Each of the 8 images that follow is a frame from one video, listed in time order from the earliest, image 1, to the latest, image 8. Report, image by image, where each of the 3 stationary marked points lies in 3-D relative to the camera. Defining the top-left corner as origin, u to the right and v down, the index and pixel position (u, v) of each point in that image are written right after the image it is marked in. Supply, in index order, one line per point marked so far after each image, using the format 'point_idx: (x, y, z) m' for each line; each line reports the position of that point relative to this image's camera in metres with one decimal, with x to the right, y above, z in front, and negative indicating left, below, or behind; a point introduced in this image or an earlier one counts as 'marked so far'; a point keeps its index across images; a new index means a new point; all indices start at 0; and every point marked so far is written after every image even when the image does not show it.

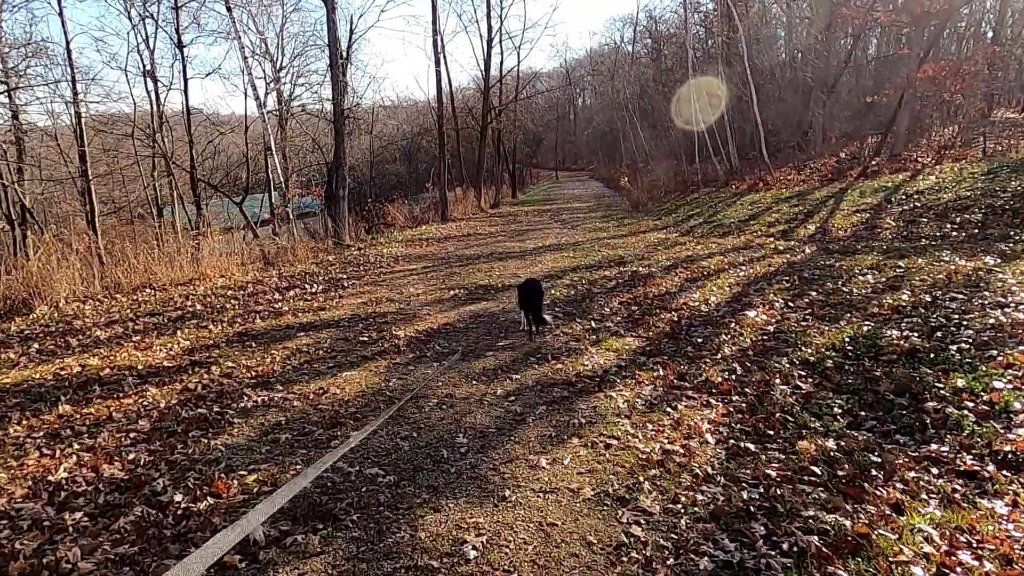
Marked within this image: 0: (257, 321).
0: (-3.3, -0.4, +8.7) m
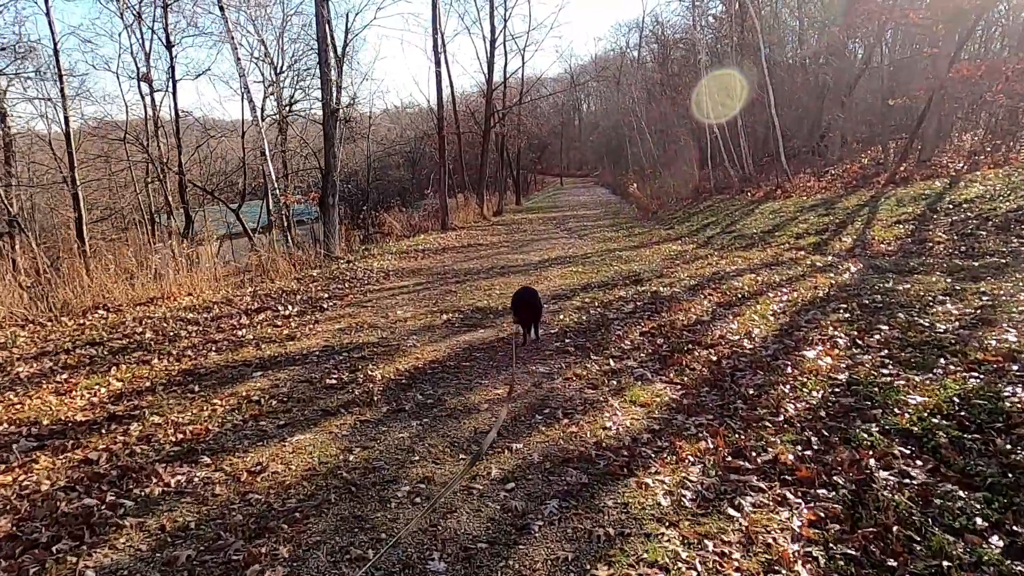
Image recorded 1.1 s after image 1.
0: (-3.3, -0.7, +7.3) m
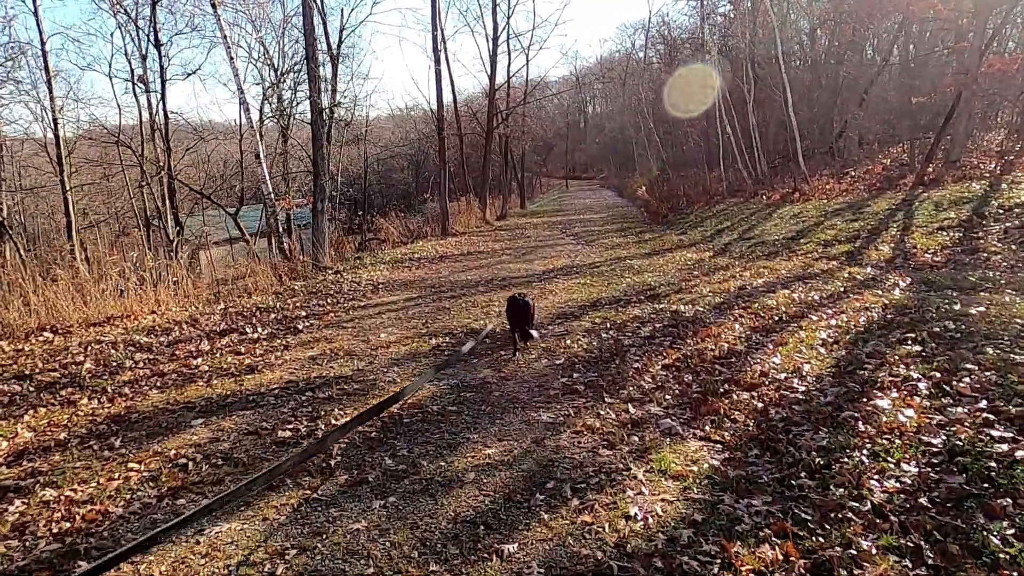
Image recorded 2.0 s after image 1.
0: (-3.3, -1.0, +6.2) m
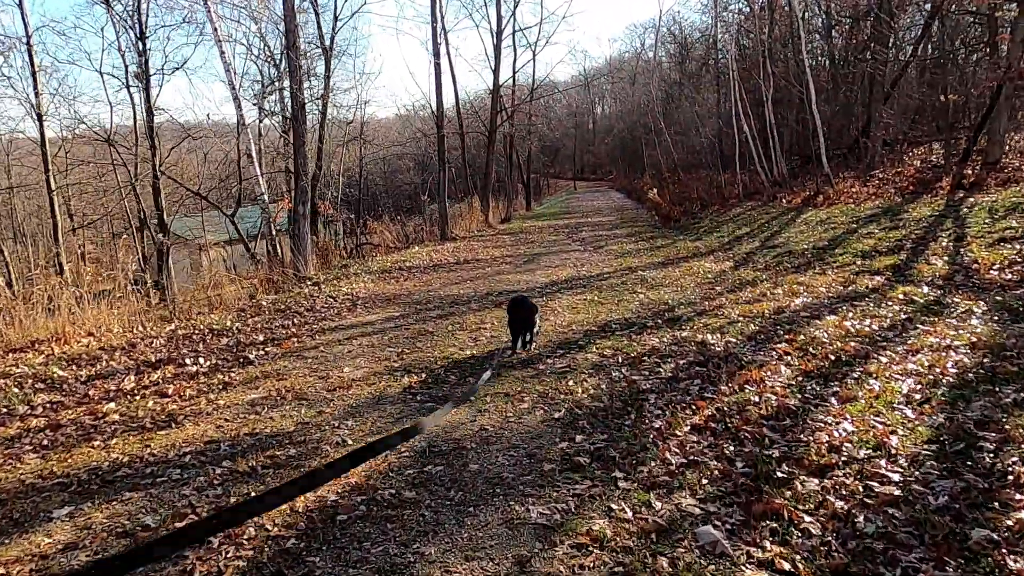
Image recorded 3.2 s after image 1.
0: (-3.4, -1.2, +4.8) m
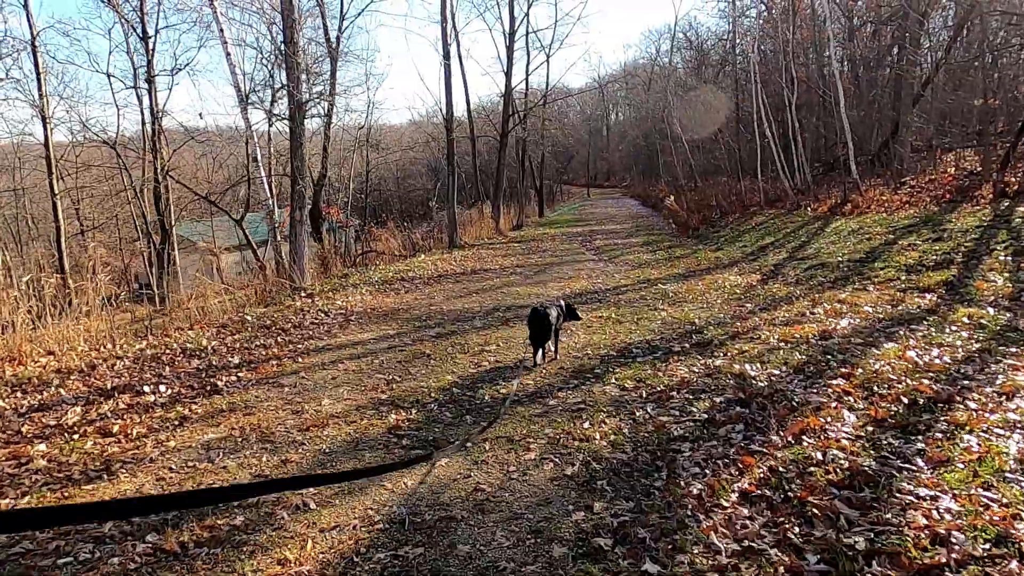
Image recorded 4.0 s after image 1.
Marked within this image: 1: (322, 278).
0: (-3.4, -1.3, +3.9) m
1: (-4.1, +0.2, +14.4) m
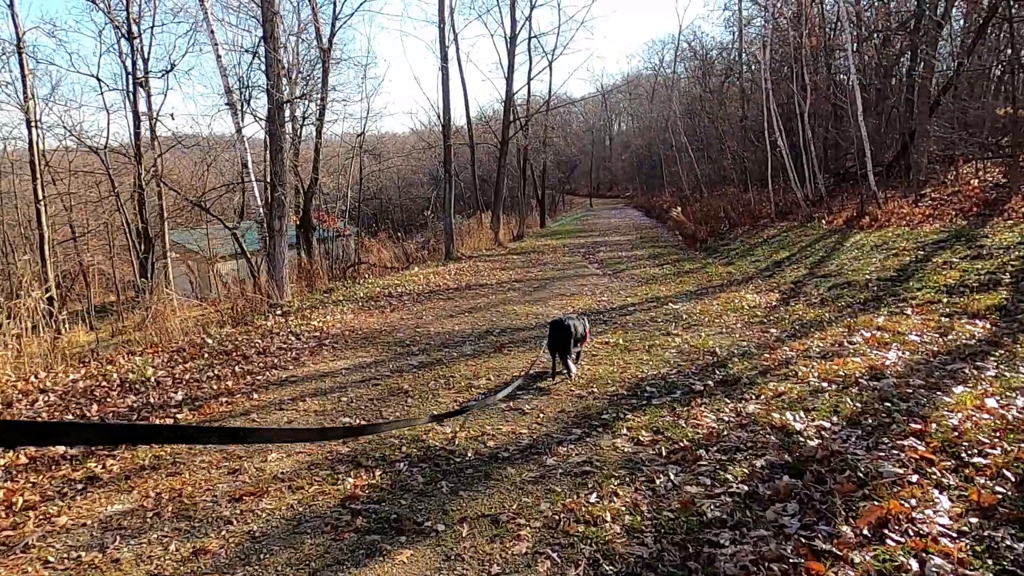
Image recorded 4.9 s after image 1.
0: (-3.5, -1.5, +2.8) m
1: (-4.1, -0.1, +13.3) m
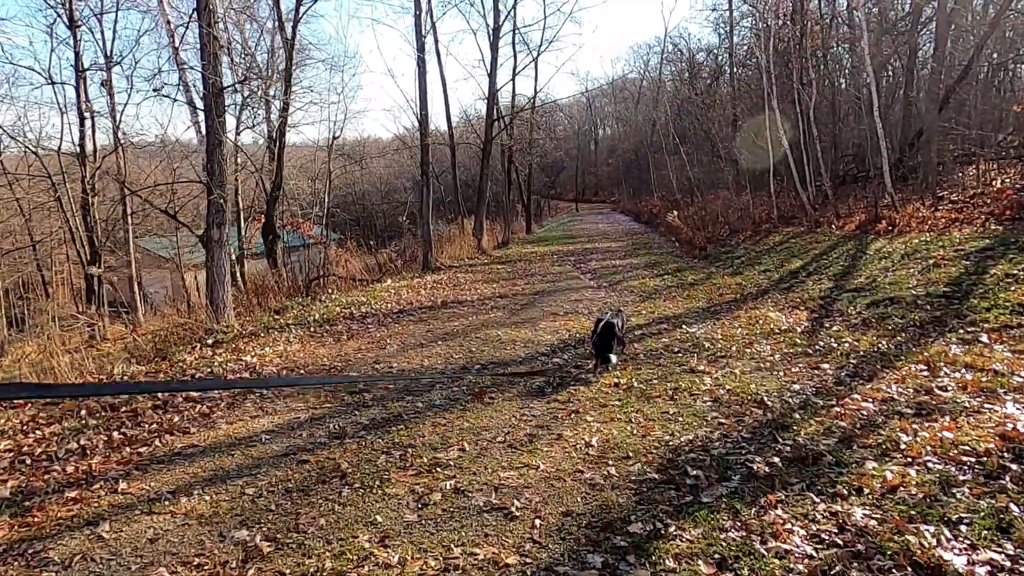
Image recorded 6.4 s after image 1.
0: (-3.6, -1.8, +0.8) m
1: (-4.4, -0.4, +11.3) m
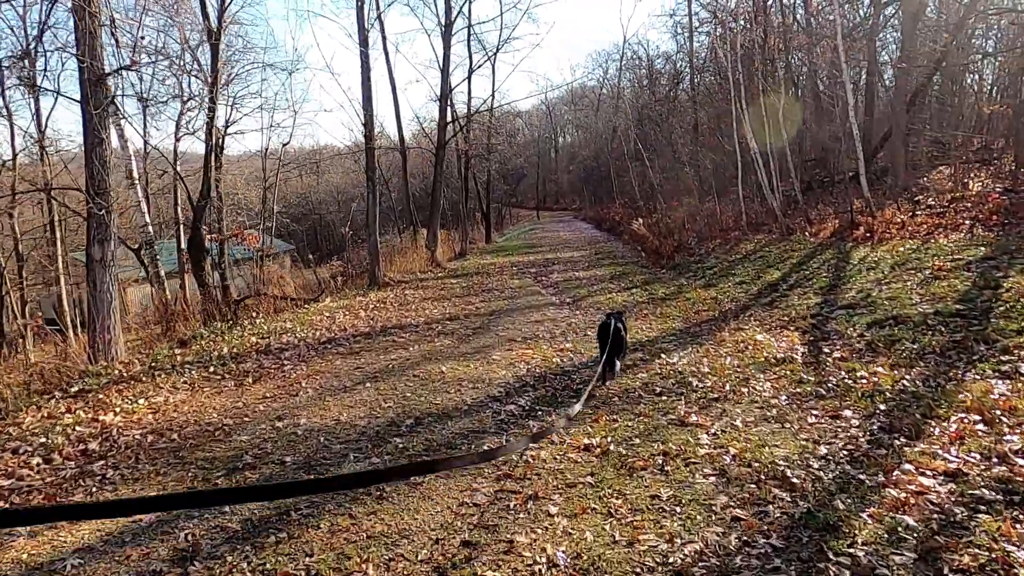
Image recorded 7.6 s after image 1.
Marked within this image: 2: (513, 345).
0: (-3.7, -2.0, -1.0) m
1: (-5.1, -0.8, +9.5) m
2: (0.0, -0.8, +9.1) m
